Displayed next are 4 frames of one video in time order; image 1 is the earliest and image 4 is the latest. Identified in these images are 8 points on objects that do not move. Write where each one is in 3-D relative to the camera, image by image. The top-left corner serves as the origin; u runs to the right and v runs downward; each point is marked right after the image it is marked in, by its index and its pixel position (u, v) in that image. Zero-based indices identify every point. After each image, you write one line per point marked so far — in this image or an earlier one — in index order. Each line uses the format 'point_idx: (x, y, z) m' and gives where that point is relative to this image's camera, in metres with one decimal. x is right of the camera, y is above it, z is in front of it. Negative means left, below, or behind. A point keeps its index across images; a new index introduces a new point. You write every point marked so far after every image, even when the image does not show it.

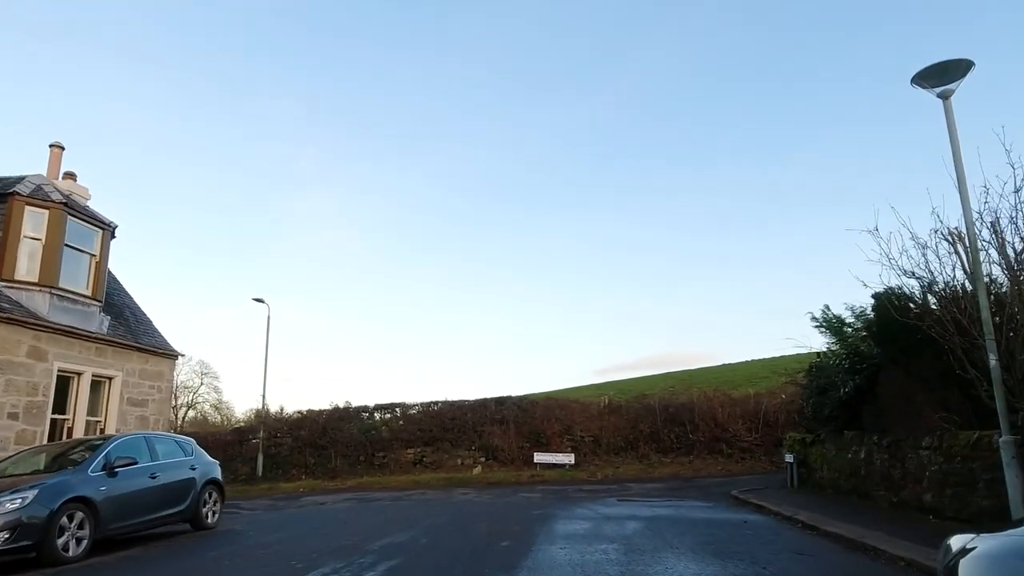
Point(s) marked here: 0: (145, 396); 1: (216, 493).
0: (-9.7, -2.9, +17.8) m
1: (-5.9, -4.1, +13.4) m
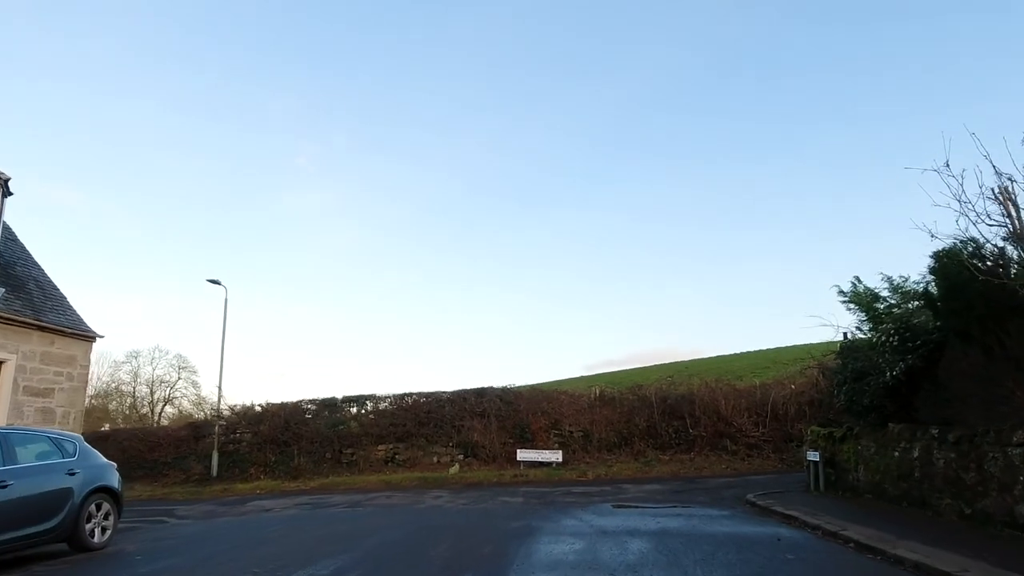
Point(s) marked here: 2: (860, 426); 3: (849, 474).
0: (-10.2, -2.1, +14.9) m
1: (-6.3, -3.4, +10.5) m
2: (+7.1, -2.8, +13.7) m
3: (+6.8, -3.8, +13.7) m
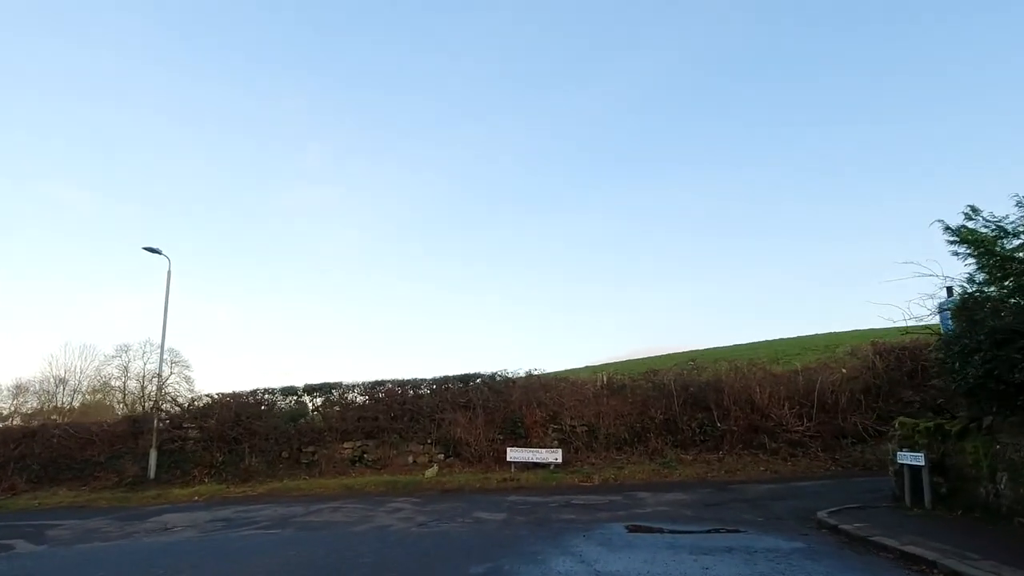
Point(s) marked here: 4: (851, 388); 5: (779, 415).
0: (-10.6, -1.1, +10.7) m
1: (-6.8, -2.4, +6.3) m
2: (+6.6, -1.7, +9.3) m
3: (+6.4, -2.7, +9.3) m
4: (+9.9, -2.9, +19.8) m
5: (+7.8, -3.7, +19.7) m
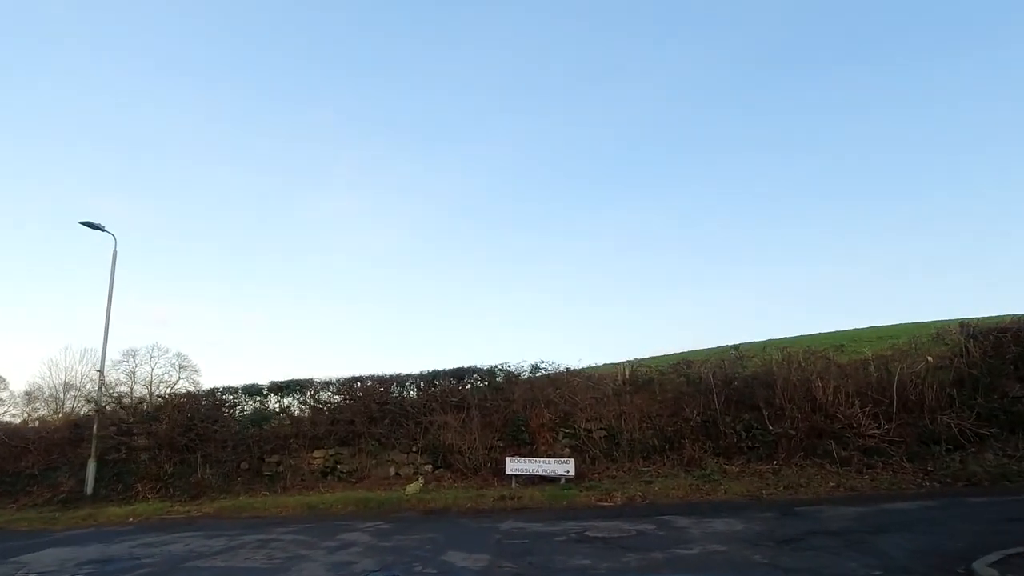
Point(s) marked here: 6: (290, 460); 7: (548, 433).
0: (-10.9, -0.5, +7.1) m
1: (-7.1, -1.7, +2.6) m
2: (+6.3, -0.9, +5.3) m
3: (+6.1, -1.9, +5.3) m
4: (+9.9, -2.1, +15.7) m
5: (+7.8, -2.9, +15.6) m
6: (-6.2, -4.8, +19.0) m
7: (+1.0, -3.8, +17.7) m
